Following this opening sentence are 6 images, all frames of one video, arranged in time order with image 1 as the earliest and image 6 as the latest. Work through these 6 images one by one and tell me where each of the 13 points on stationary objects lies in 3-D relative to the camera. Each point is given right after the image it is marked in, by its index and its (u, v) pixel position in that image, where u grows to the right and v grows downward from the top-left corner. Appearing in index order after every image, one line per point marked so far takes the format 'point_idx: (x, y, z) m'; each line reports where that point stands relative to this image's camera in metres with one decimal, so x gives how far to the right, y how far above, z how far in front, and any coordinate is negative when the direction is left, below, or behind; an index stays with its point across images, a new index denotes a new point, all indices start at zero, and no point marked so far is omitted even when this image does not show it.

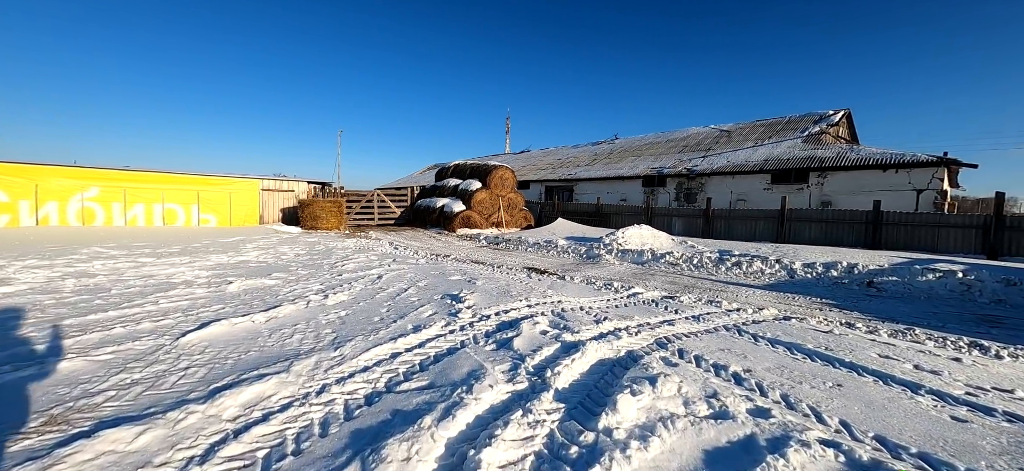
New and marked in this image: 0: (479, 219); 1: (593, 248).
0: (-1.4, +0.7, +15.5) m
1: (+2.3, -0.4, +10.7) m
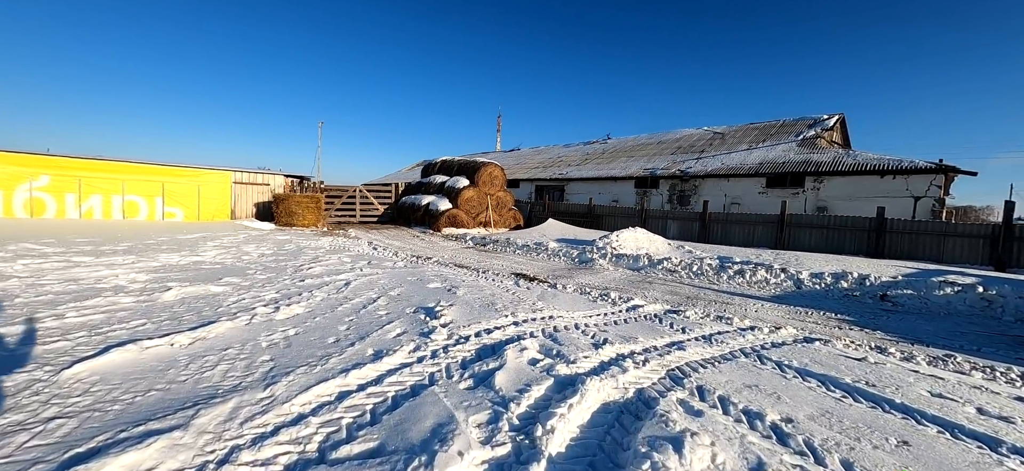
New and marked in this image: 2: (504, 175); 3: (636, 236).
0: (-1.8, +0.7, +14.8) m
1: (+2.0, -0.4, +10.1) m
2: (-0.4, +2.6, +16.1) m
3: (+3.6, 0.0, +10.9) m
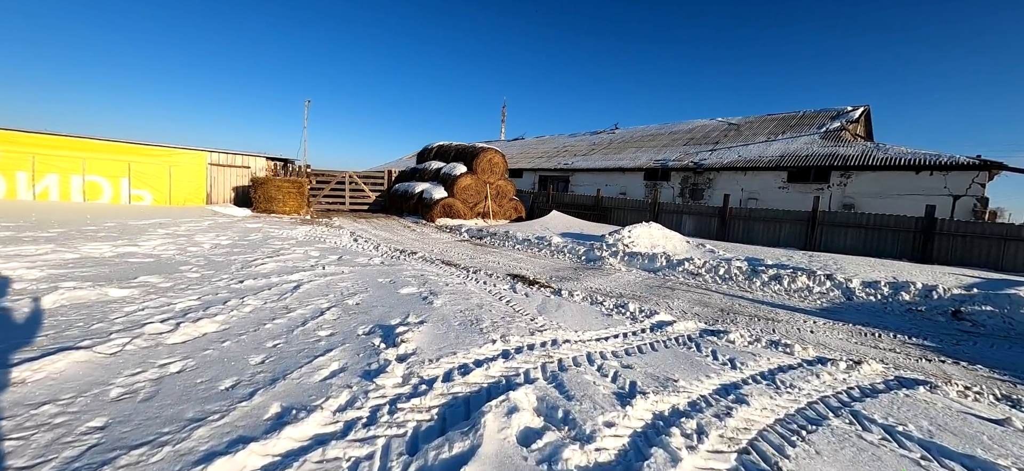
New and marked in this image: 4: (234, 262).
0: (-1.8, +1.0, +13.6) m
1: (+2.0, -0.3, +8.9) m
2: (-0.3, +2.9, +14.9) m
3: (+3.6, +0.1, +9.7) m
4: (-4.1, -0.4, +5.4) m
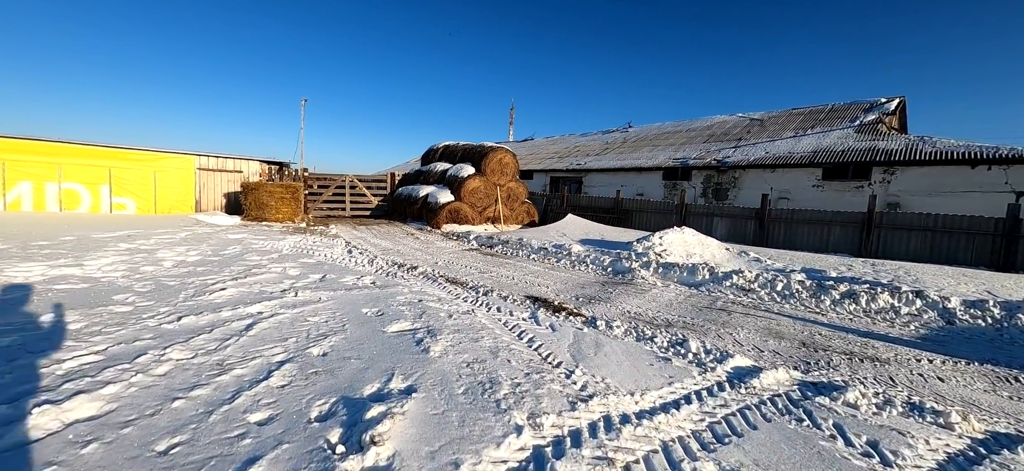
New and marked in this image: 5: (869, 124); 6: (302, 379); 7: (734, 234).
0: (-1.4, +0.8, +12.5) m
1: (+2.3, -0.5, +7.7) m
2: (+0.1, +2.7, +13.8) m
3: (+3.9, -0.1, +8.5) m
4: (-3.8, -0.6, +4.4) m
5: (+18.3, +5.7, +19.0) m
6: (-1.4, -1.0, +2.5) m
7: (+6.9, 0.0, +11.5) m
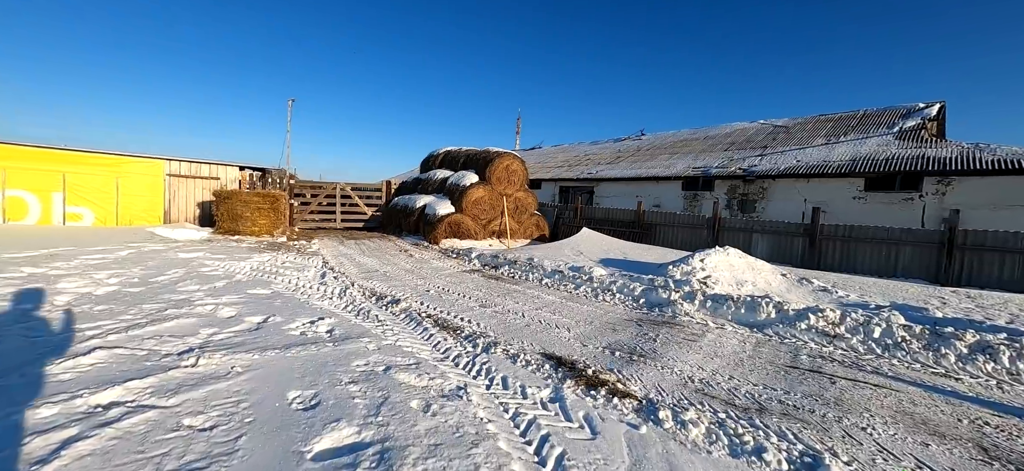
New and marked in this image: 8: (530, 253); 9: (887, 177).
0: (-1.2, +0.3, +11.1) m
1: (+2.4, -0.9, +6.2) m
2: (+0.4, +2.2, +12.4) m
3: (+4.1, -0.5, +7.0) m
4: (-3.7, -0.9, +3.0) m
5: (+18.7, +4.9, +17.4) m
6: (-1.3, -1.2, +1.0) m
7: (+7.1, -0.5, +9.9) m
8: (+0.4, -0.4, +9.0) m
9: (+14.2, +2.2, +14.0) m
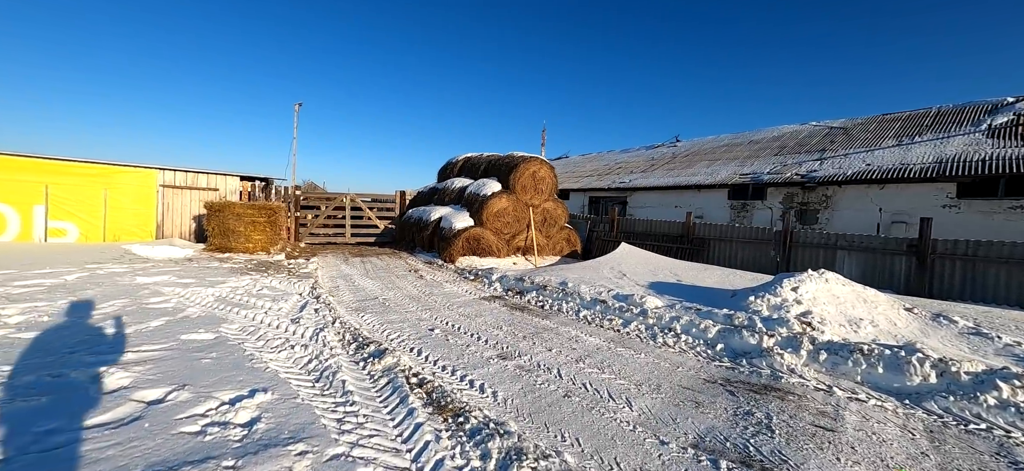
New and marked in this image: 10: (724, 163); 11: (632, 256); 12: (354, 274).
0: (-0.5, -0.1, +9.7) m
1: (+2.8, -1.2, +4.6) m
2: (+1.2, +1.7, +10.9) m
3: (+4.5, -0.8, +5.2) m
4: (-3.6, -1.0, +1.7) m
5: (+19.7, +4.3, +14.9) m
6: (-1.3, -1.3, -0.4) m
7: (+7.7, -0.9, +8.0) m
8: (+1.0, -0.8, +7.5) m
9: (+15.0, +1.7, +11.6) m
10: (+11.1, +3.8, +19.4) m
11: (+2.8, -0.5, +8.6) m
12: (-3.3, -0.8, +7.7) m
